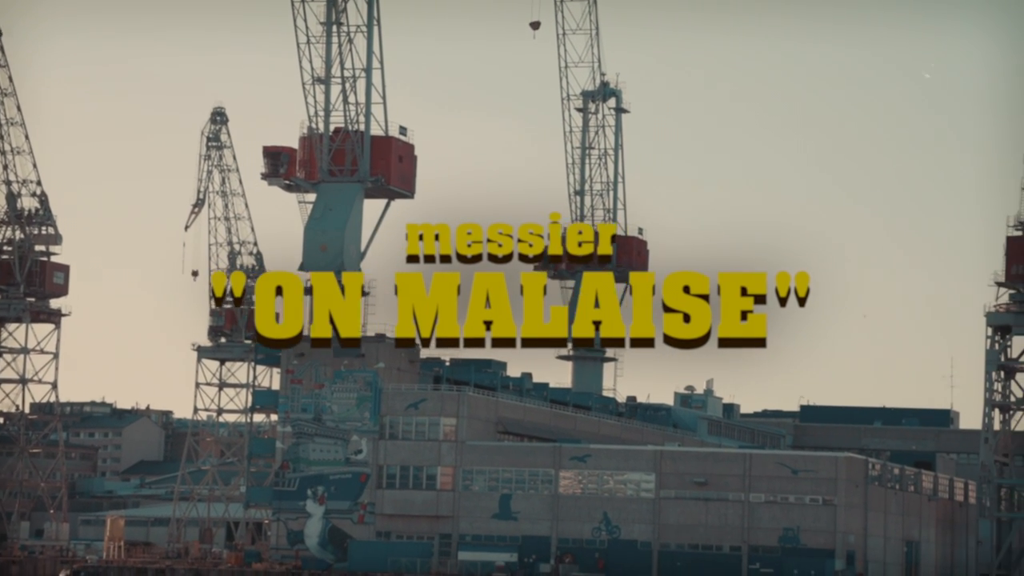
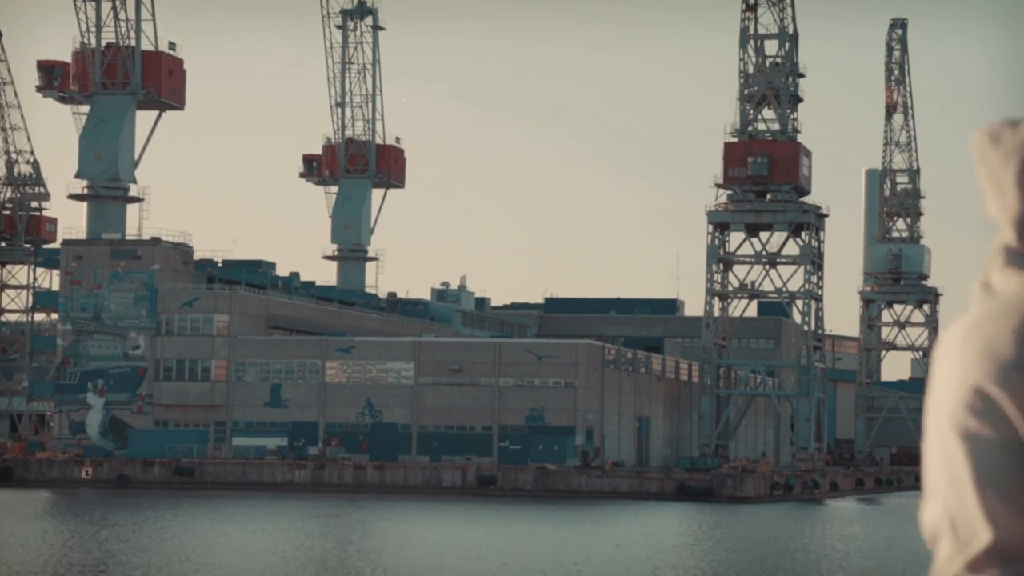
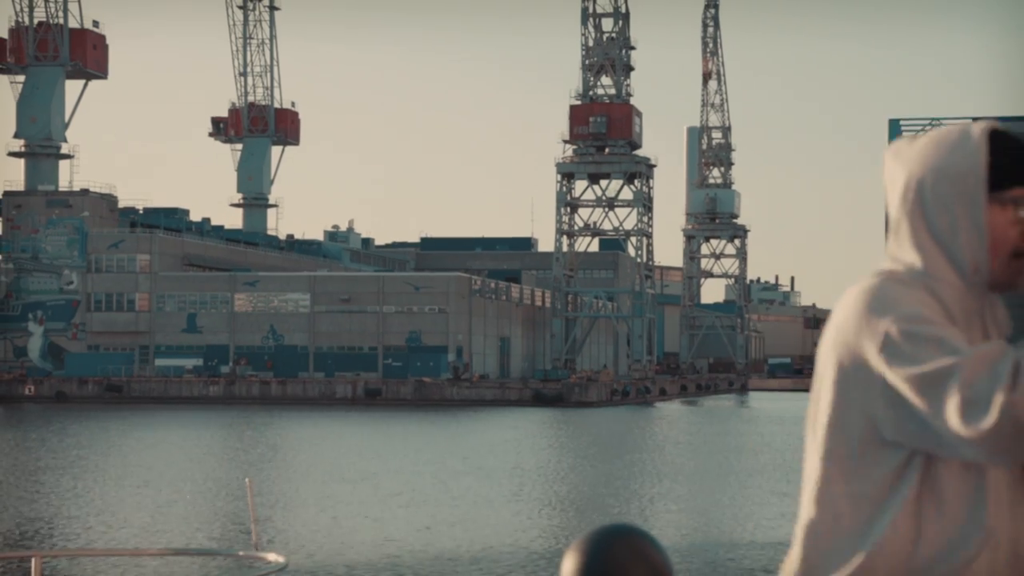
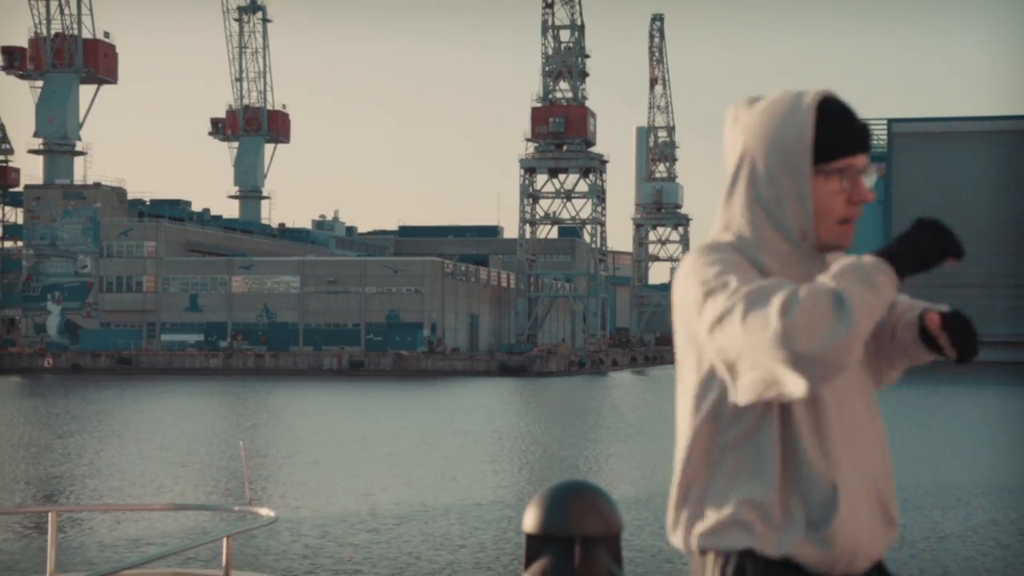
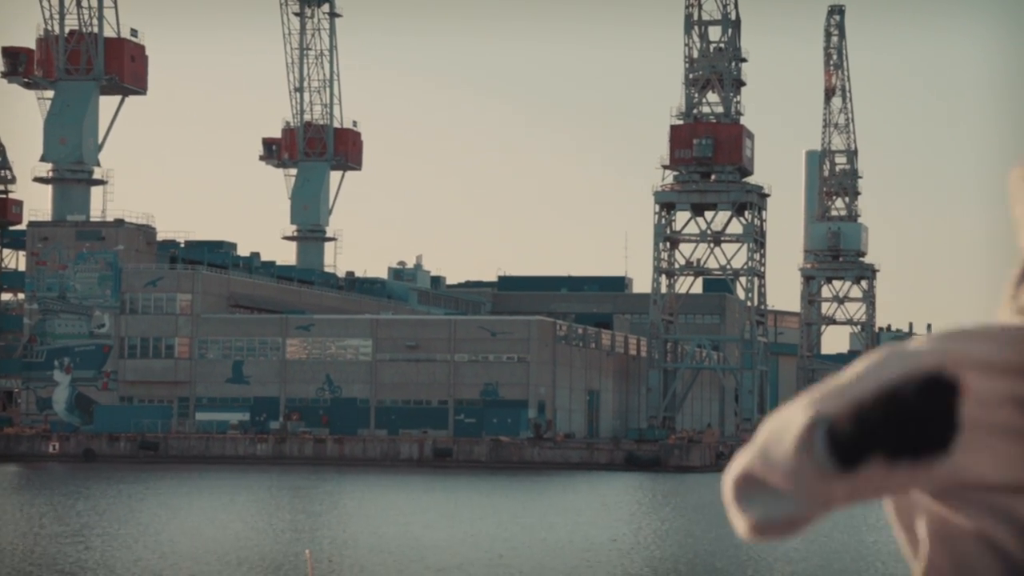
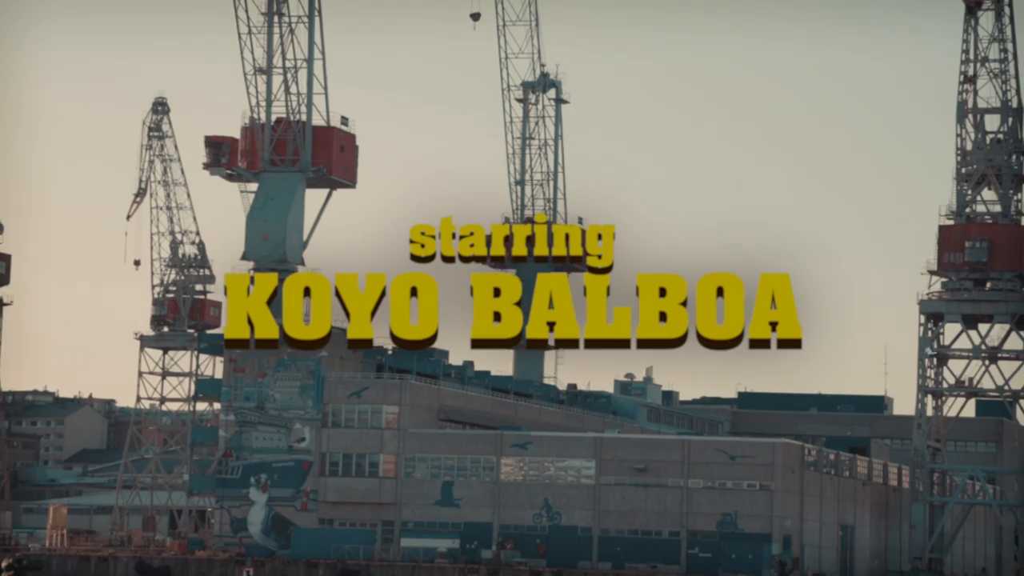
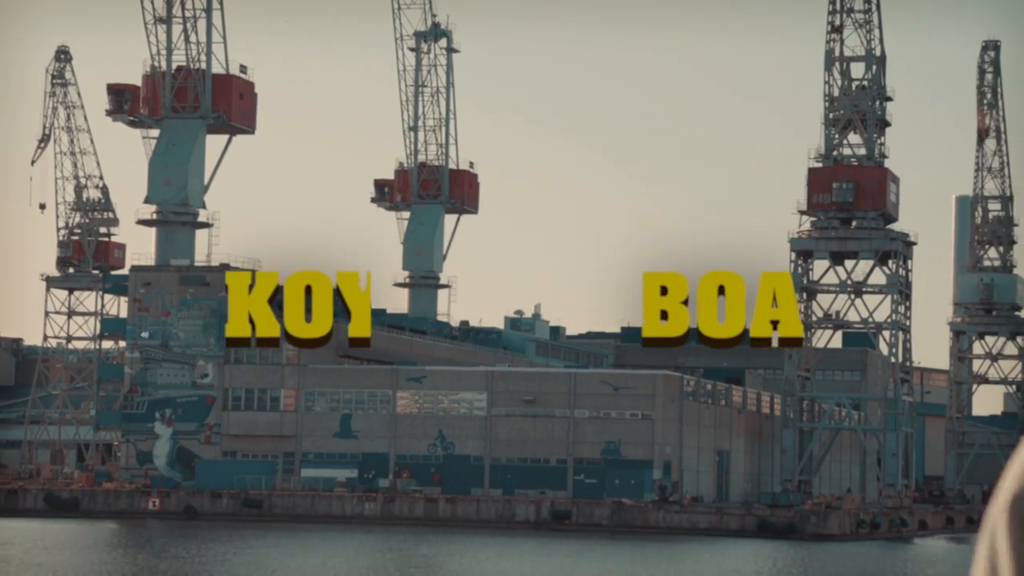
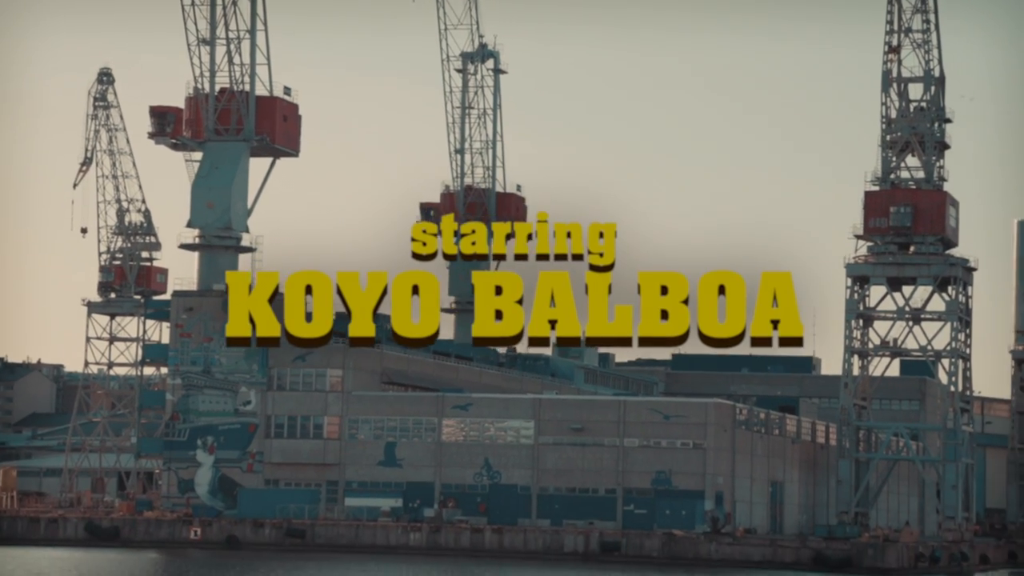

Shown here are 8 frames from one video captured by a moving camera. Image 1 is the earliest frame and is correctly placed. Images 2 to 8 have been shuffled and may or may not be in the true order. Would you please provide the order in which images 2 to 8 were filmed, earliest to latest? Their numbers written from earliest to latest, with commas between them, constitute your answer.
6, 8, 7, 2, 5, 3, 4
